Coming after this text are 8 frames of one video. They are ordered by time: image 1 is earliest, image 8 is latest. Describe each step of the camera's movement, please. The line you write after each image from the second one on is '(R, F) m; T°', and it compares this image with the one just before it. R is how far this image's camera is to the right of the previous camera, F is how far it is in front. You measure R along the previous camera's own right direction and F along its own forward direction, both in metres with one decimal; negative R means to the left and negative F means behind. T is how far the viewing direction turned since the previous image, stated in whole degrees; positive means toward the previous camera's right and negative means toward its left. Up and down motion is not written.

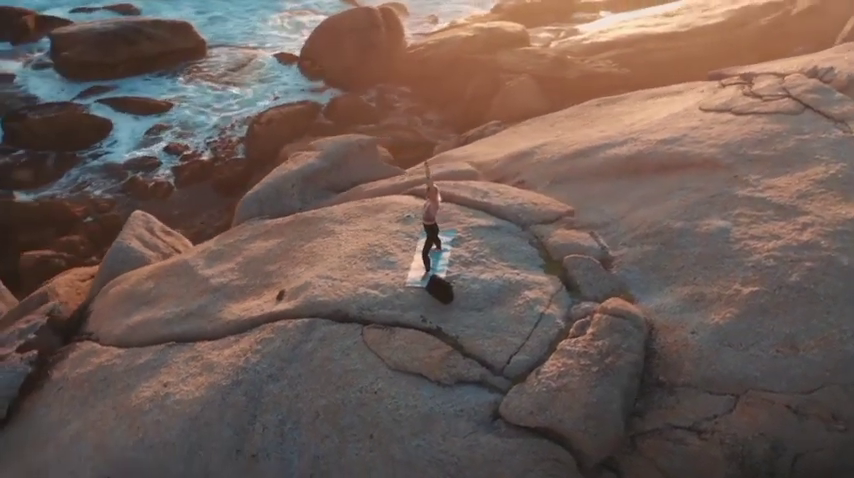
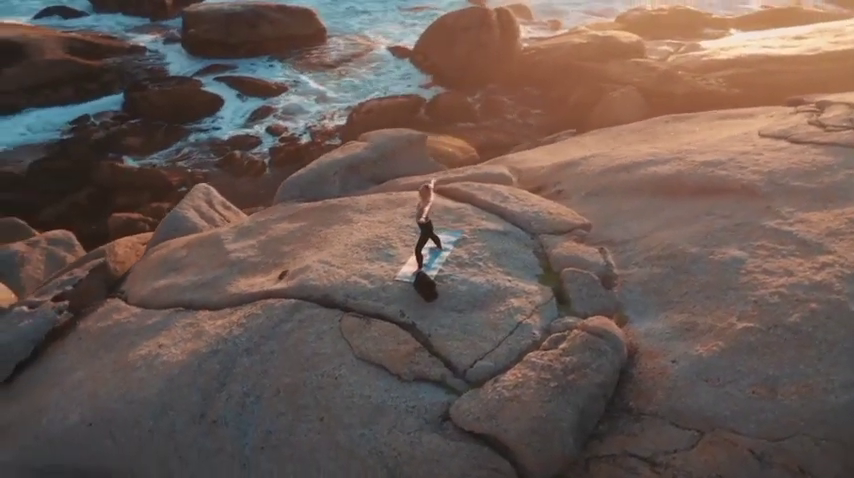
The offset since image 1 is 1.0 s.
(+0.9, +0.1) m; -9°
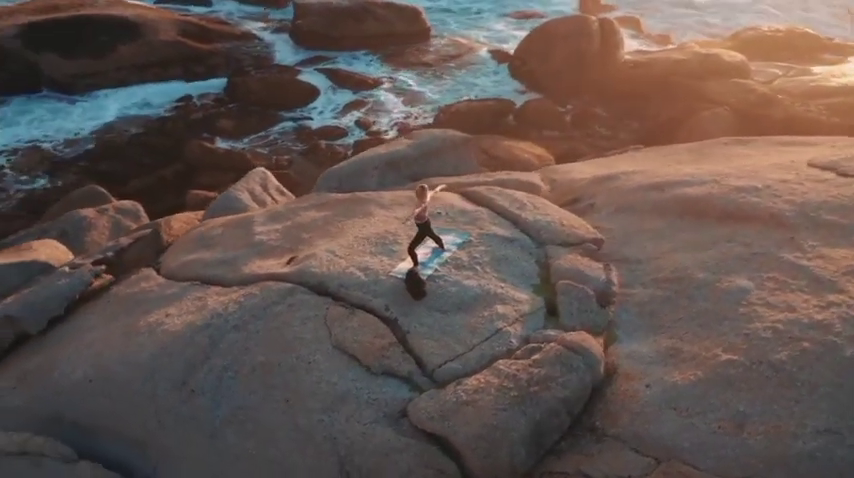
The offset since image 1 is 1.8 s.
(+0.8, 0.0) m; -8°
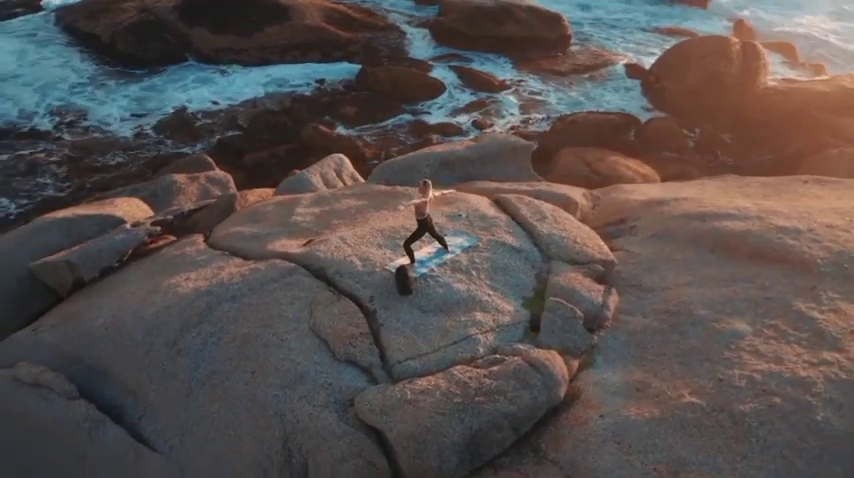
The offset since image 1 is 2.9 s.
(+1.1, +0.1) m; -11°
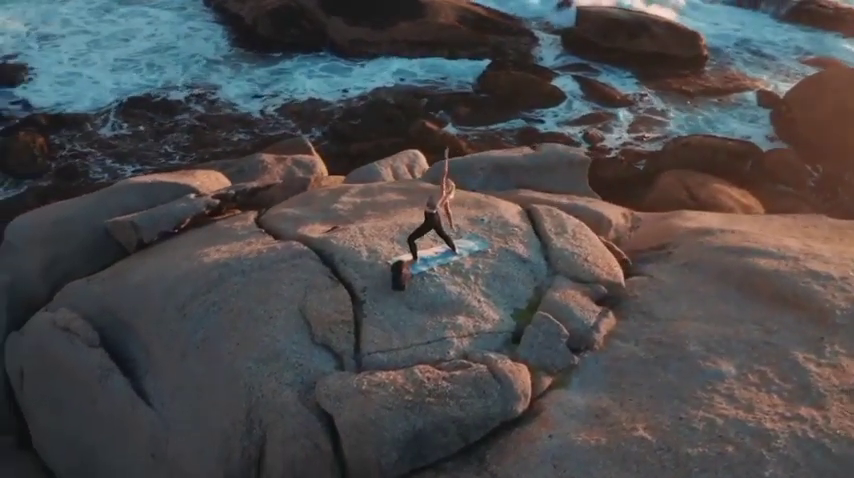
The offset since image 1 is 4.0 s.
(+1.0, +0.1) m; -10°
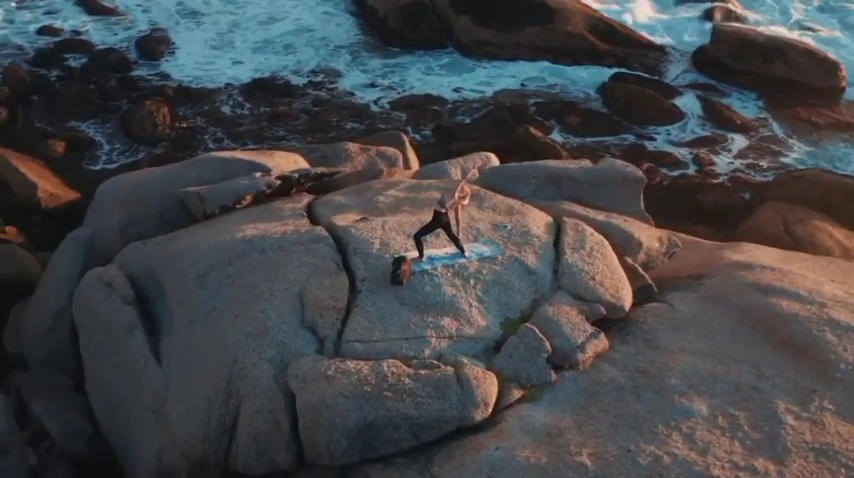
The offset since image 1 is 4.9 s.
(+0.9, +0.1) m; -10°
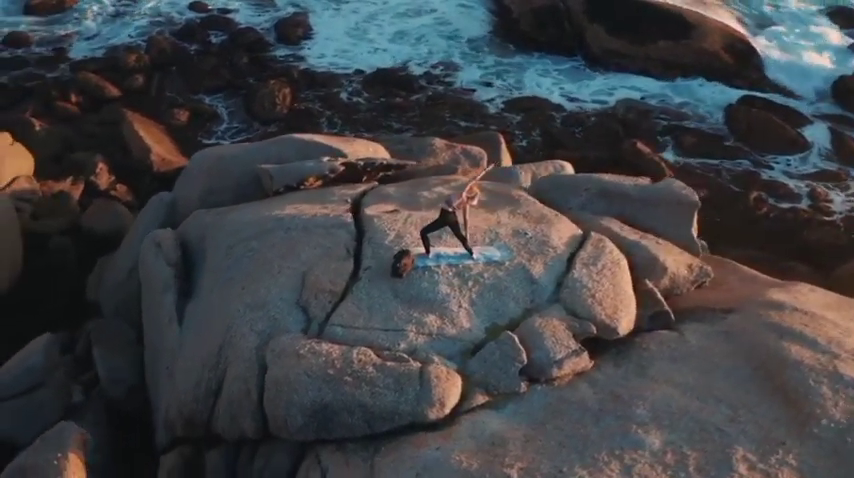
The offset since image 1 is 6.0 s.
(+0.9, 0.0) m; -10°
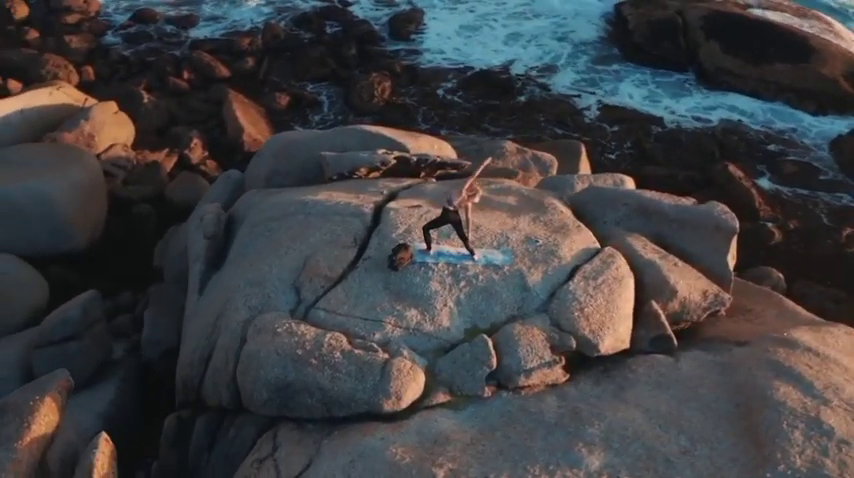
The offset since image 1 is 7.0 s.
(+0.9, 0.0) m; -9°
